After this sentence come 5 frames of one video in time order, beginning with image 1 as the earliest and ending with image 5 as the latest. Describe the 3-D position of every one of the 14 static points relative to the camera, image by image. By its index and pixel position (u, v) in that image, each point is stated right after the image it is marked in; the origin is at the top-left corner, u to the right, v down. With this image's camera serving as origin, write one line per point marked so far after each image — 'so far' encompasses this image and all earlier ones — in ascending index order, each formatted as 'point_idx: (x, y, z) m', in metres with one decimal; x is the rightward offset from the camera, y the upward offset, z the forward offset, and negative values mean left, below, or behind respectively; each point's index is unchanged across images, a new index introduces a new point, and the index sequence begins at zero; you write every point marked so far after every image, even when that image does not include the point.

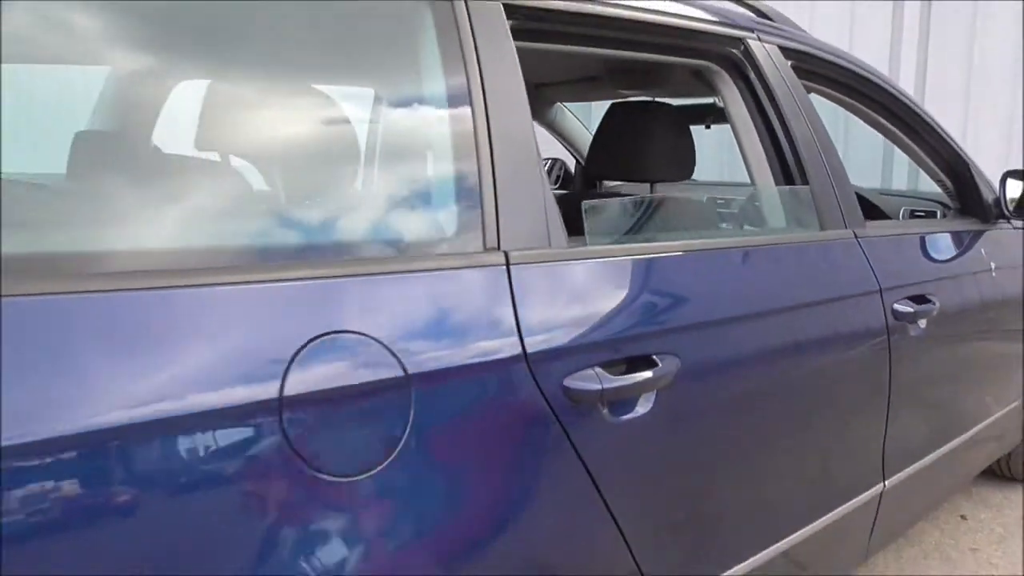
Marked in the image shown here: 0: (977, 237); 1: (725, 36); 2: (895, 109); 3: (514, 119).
0: (+1.4, +0.2, +2.5) m
1: (+0.5, +0.6, +1.8) m
2: (+1.1, +0.5, +2.3) m
3: (0.0, +0.3, +1.3) m
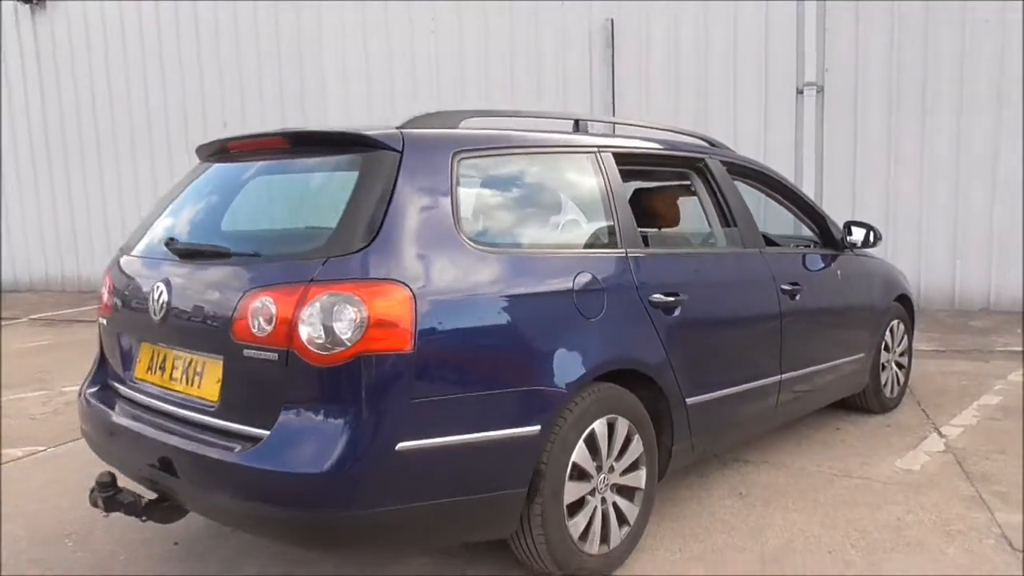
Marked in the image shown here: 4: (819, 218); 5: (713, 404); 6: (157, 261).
0: (+1.8, +0.2, +4.3) m
1: (+0.8, +0.6, +3.6) m
2: (+1.4, +0.5, +4.2) m
3: (+0.4, +0.3, +3.1) m
4: (+1.7, +0.4, +4.4) m
5: (+0.8, -0.5, +3.3) m
6: (-1.2, +0.1, +2.8) m
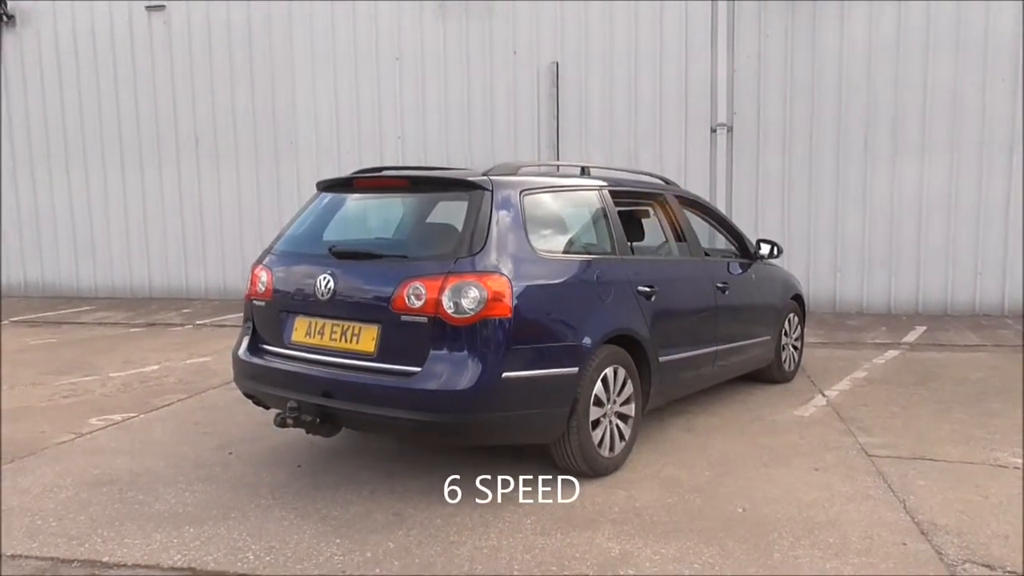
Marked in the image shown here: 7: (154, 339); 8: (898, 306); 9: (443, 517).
0: (+1.8, +0.2, +5.9) m
1: (+0.9, +0.6, +5.1) m
2: (+1.5, +0.5, +5.8) m
3: (+0.6, +0.4, +4.5) m
4: (+1.7, +0.4, +5.9) m
5: (+1.0, -0.5, +4.8) m
6: (-1.0, +0.1, +4.0) m
7: (-4.0, -0.6, +8.8) m
8: (+4.9, -0.2, +10.0) m
9: (-0.3, -1.0, +3.6) m
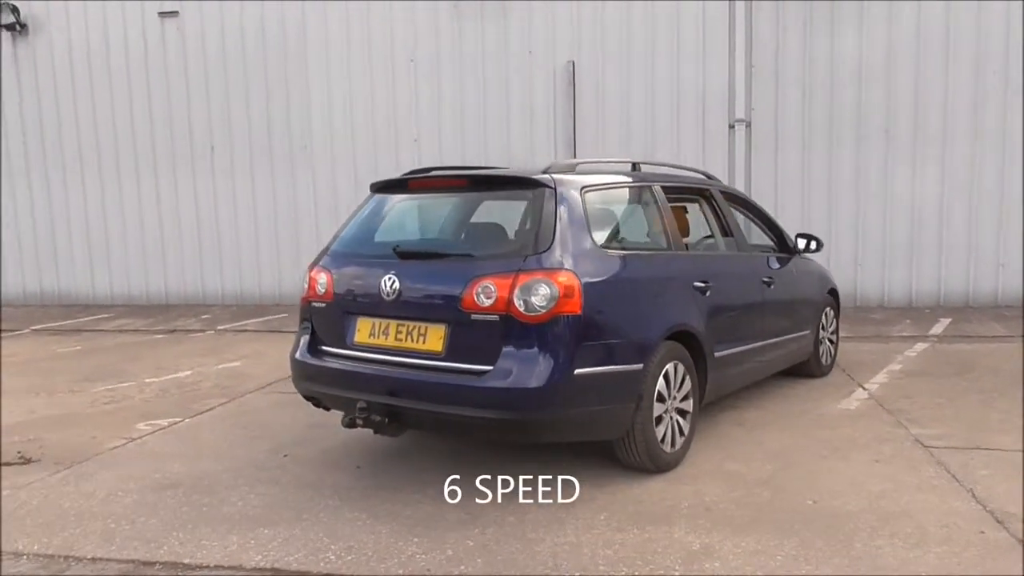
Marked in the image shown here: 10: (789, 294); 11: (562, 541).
0: (+2.0, +0.2, +5.9) m
1: (+1.2, +0.7, +5.1) m
2: (+1.7, +0.6, +5.8) m
3: (+0.9, +0.4, +4.5) m
4: (+2.0, +0.4, +6.0) m
5: (+1.3, -0.4, +4.8) m
6: (-0.7, +0.1, +4.0) m
7: (-3.7, -0.6, +8.8) m
8: (+5.1, -0.1, +10.0) m
9: (0.0, -1.0, +3.6) m
10: (+2.0, -0.1, +5.8) m
11: (+0.2, -1.0, +3.3) m
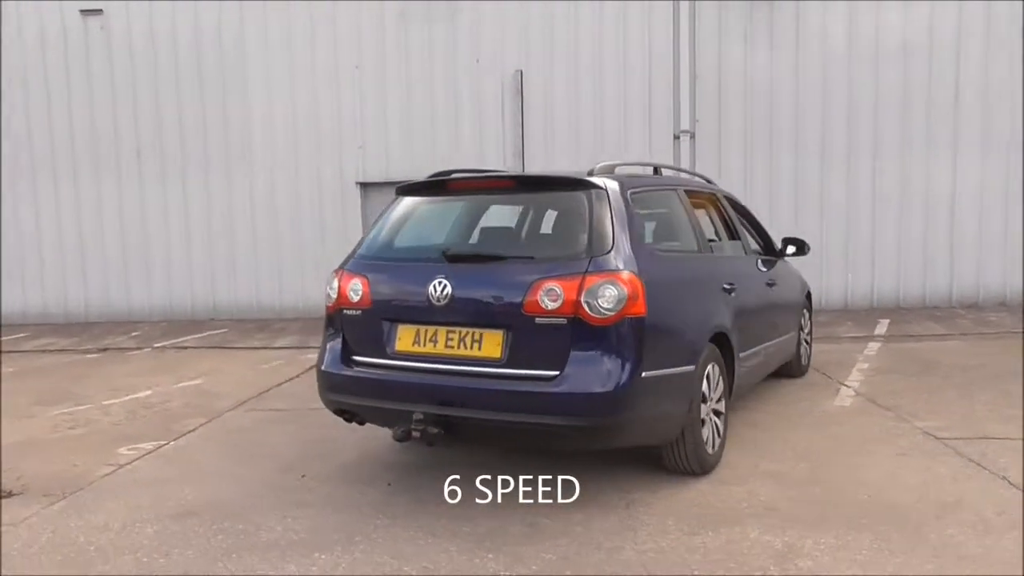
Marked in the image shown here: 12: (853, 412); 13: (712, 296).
0: (+2.0, +0.2, +6.1) m
1: (+1.3, +0.6, +5.2) m
2: (+1.7, +0.6, +5.9) m
3: (+1.0, +0.4, +4.5) m
4: (+2.0, +0.4, +6.1) m
5: (+1.4, -0.4, +4.8) m
6: (-0.5, +0.1, +3.8) m
7: (-4.0, -0.8, +8.2) m
8: (+4.6, -0.2, +10.5) m
9: (+0.3, -1.0, +3.5) m
10: (+2.0, -0.1, +5.9) m
11: (+0.5, -1.1, +3.2) m
12: (+2.3, -0.8, +5.3) m
13: (+1.0, 0.0, +4.2) m
